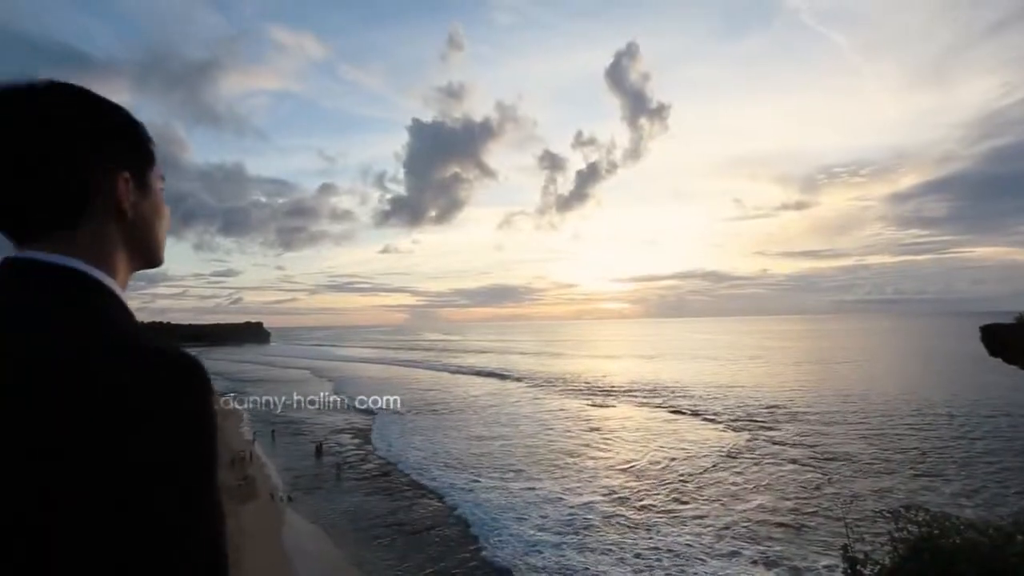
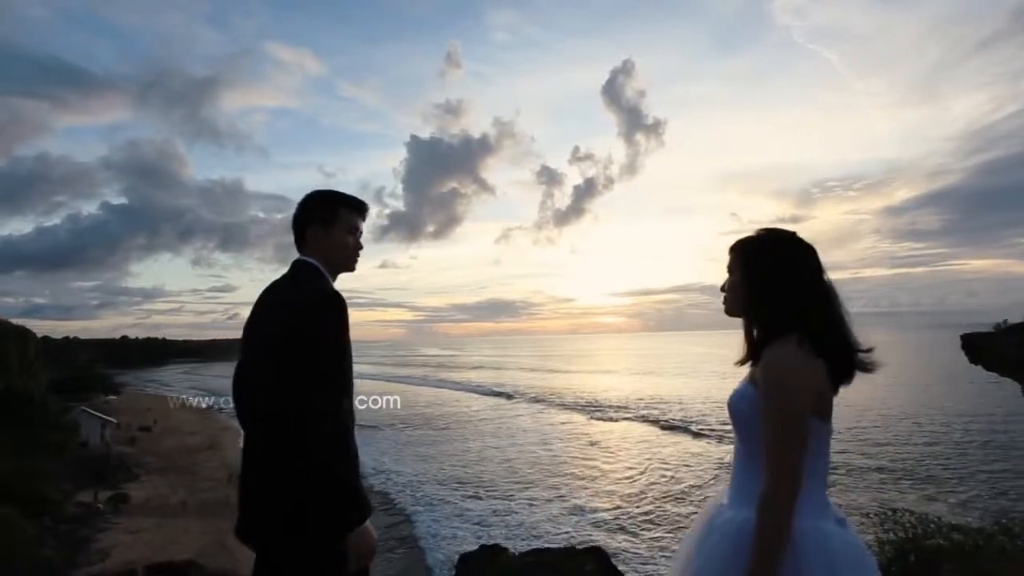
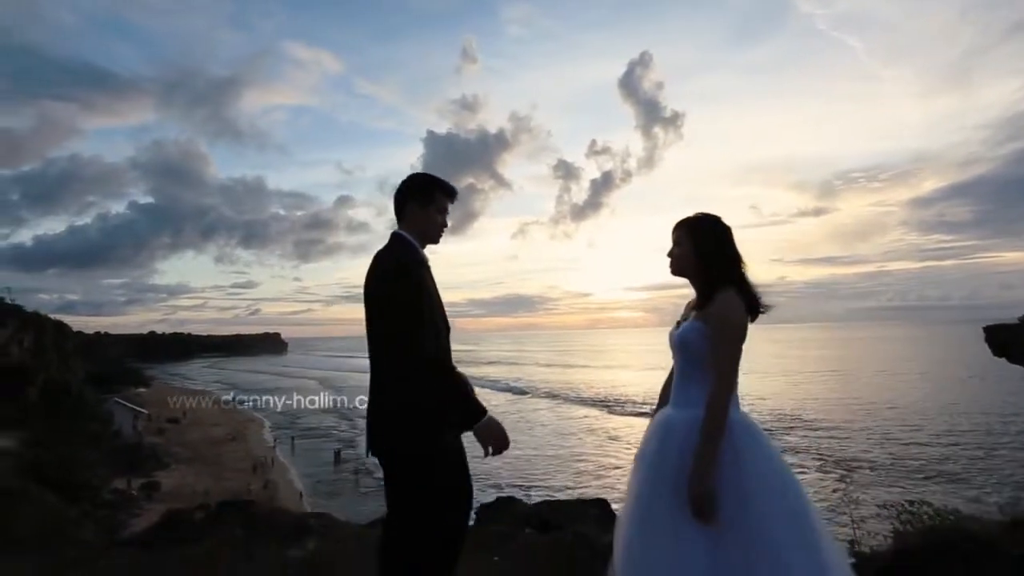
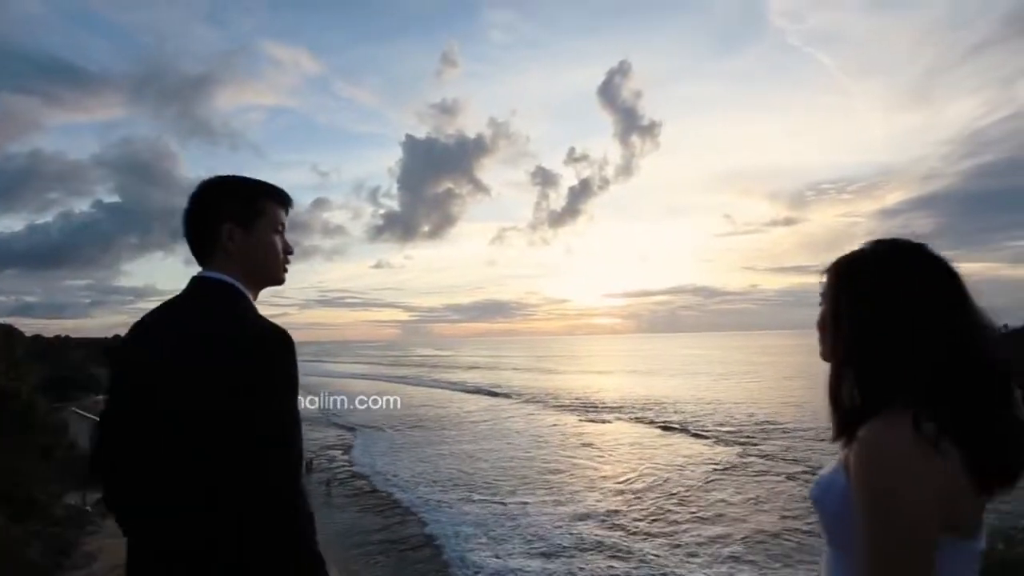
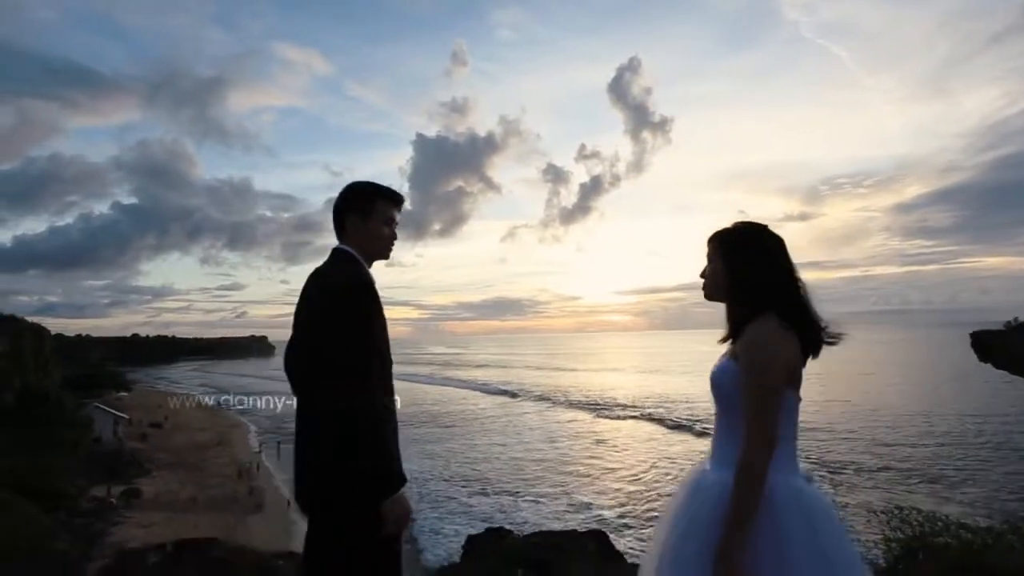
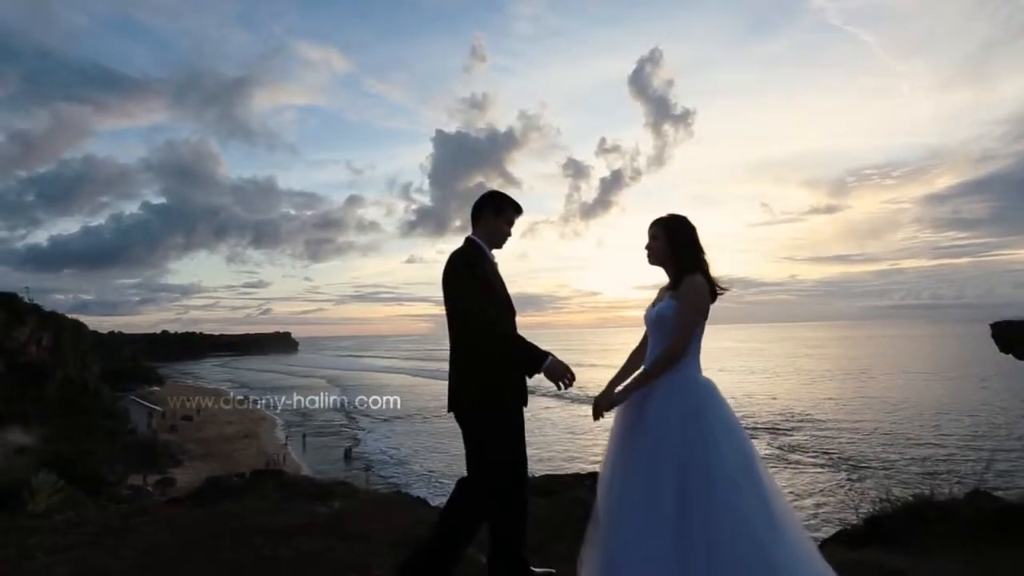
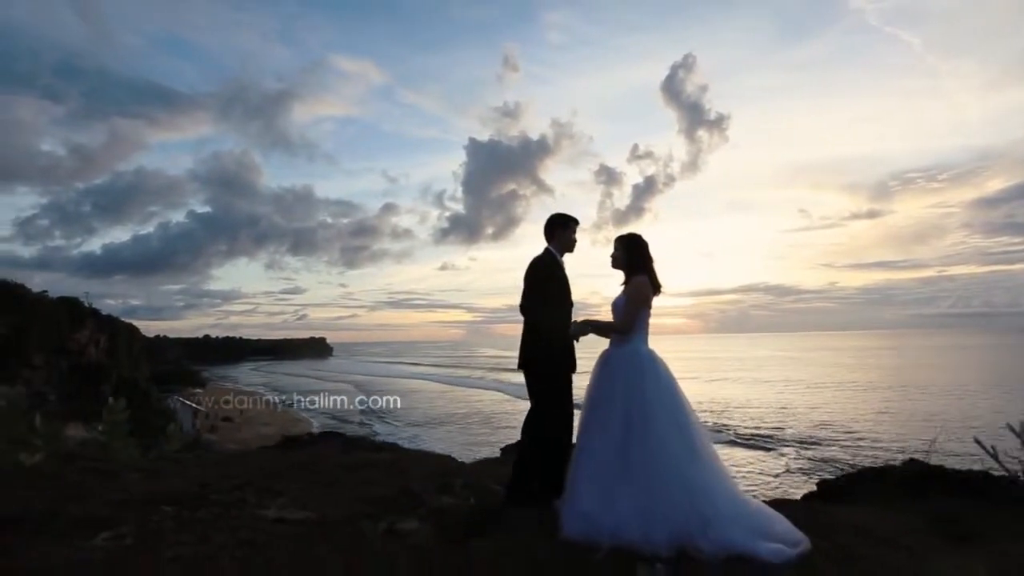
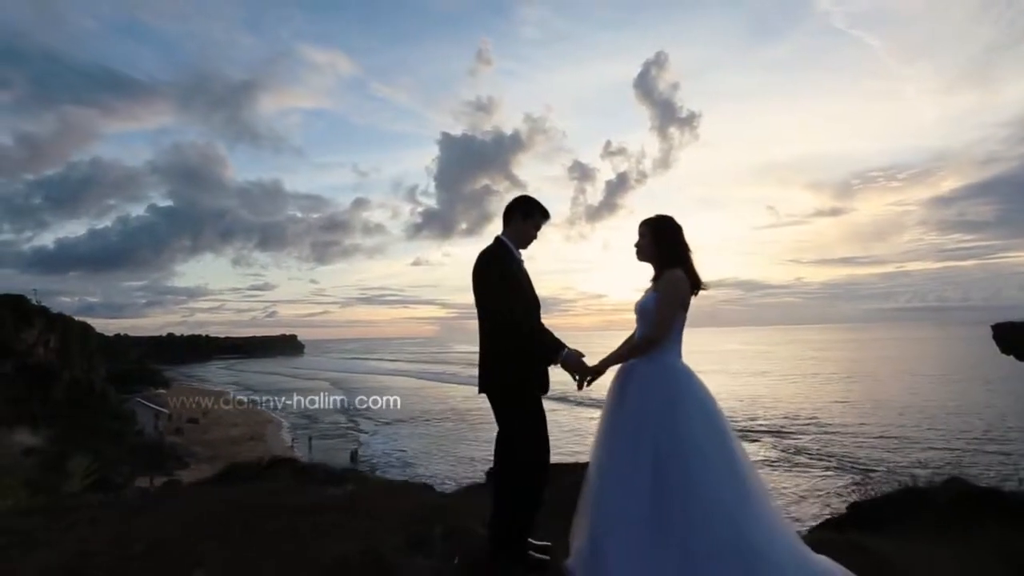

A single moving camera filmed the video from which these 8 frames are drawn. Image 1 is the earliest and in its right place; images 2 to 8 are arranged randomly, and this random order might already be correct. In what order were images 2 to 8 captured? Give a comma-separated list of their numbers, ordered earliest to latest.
4, 2, 5, 3, 6, 8, 7
